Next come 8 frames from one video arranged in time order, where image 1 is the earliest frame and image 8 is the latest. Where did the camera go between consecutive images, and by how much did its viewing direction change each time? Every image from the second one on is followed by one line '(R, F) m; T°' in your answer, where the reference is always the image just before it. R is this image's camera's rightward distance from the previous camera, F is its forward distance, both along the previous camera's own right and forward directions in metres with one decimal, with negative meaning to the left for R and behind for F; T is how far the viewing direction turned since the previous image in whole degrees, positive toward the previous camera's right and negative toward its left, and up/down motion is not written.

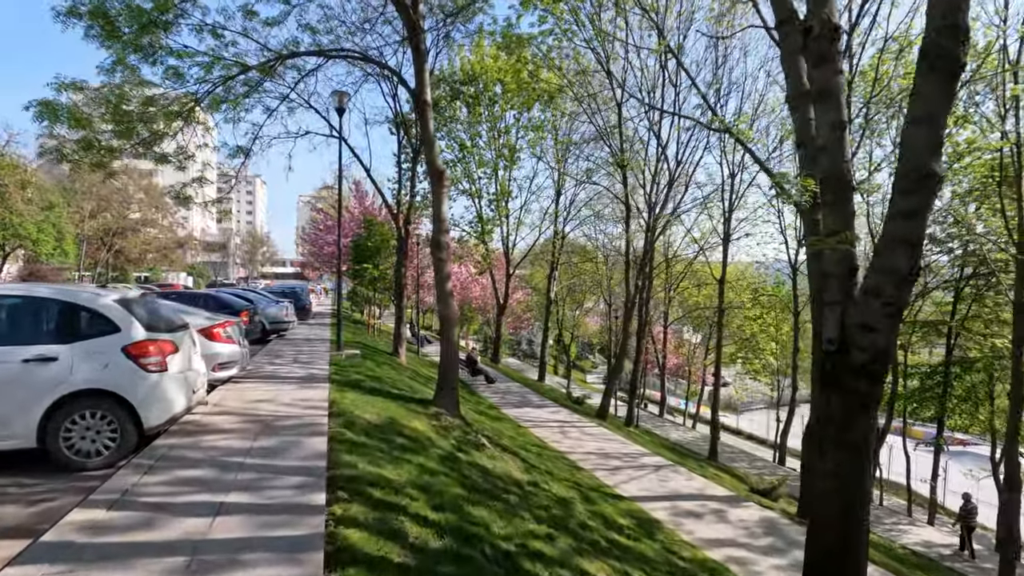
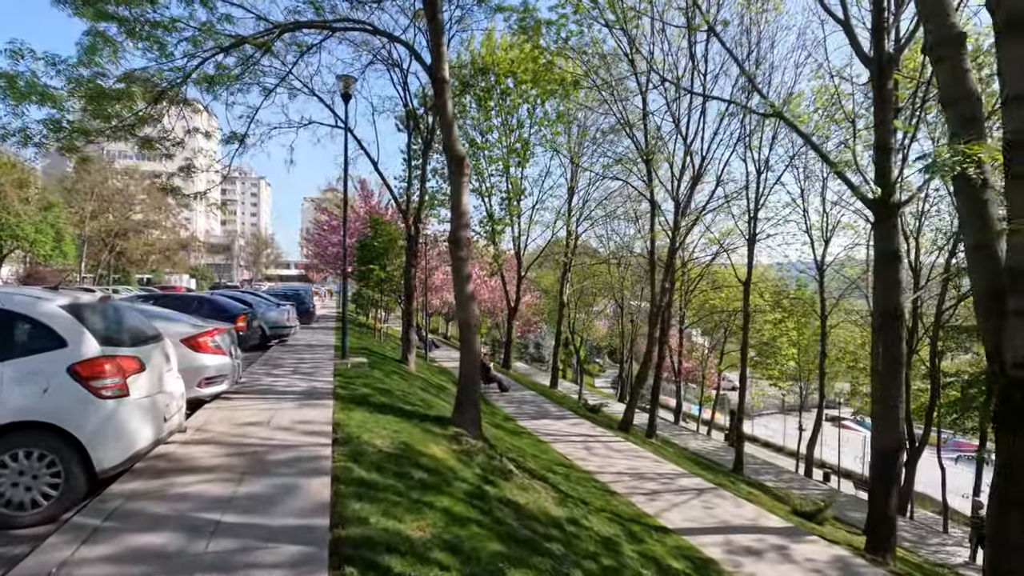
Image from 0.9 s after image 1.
(-0.4, +1.2) m; 0°
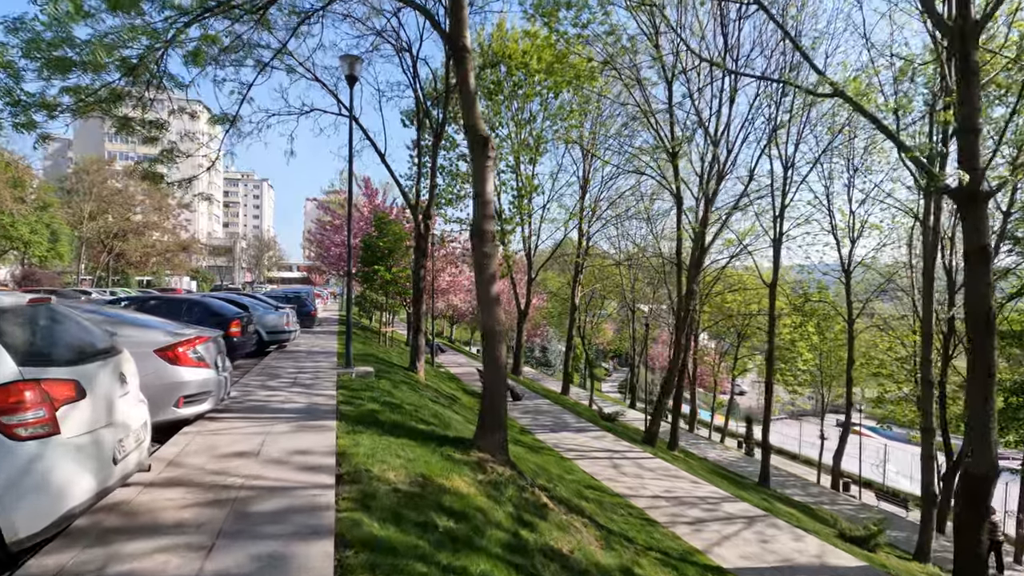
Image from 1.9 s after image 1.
(-0.4, +1.2) m; 0°
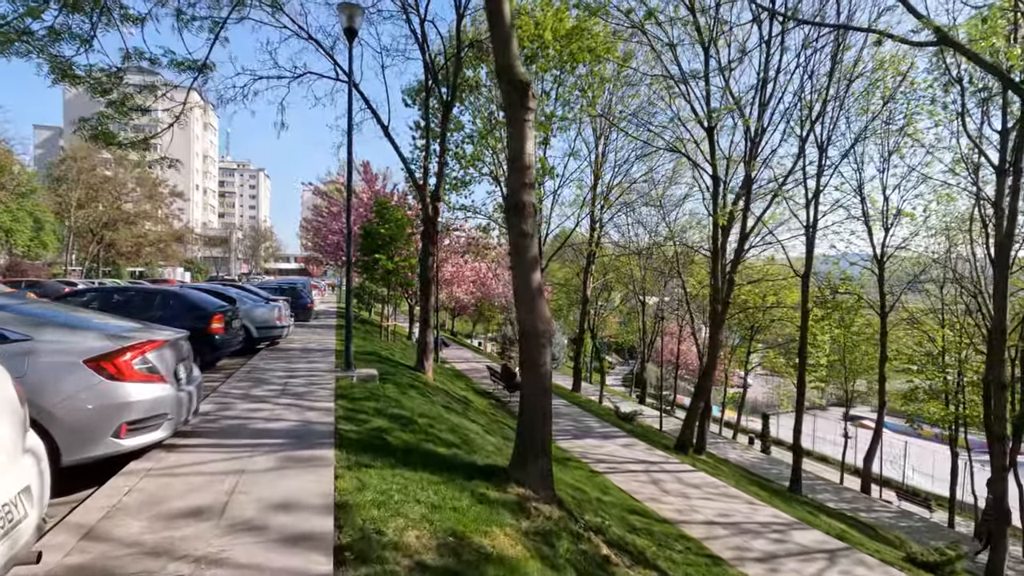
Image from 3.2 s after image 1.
(-0.5, +1.6) m; 0°
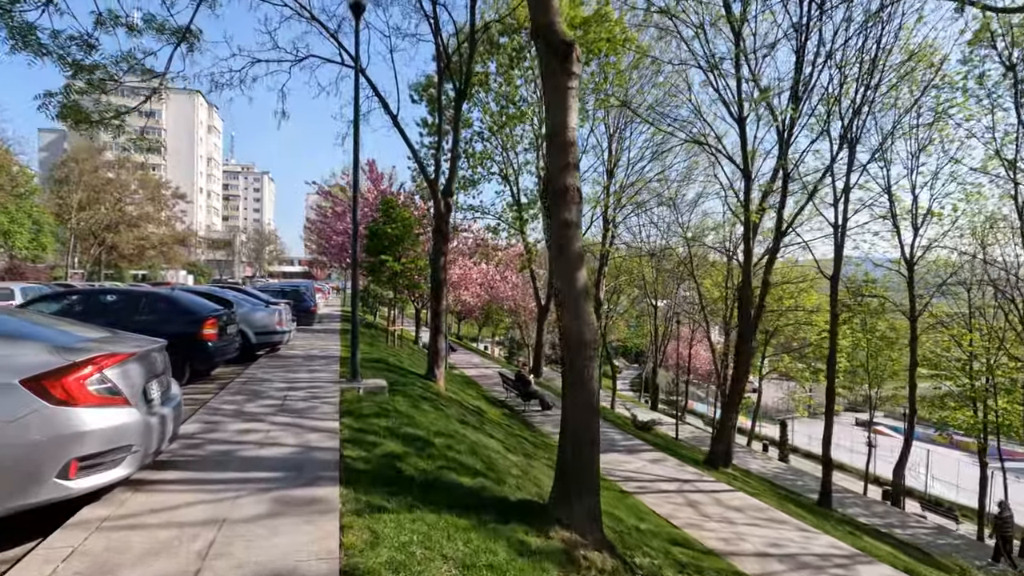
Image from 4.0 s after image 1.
(-0.3, +0.9) m; 0°
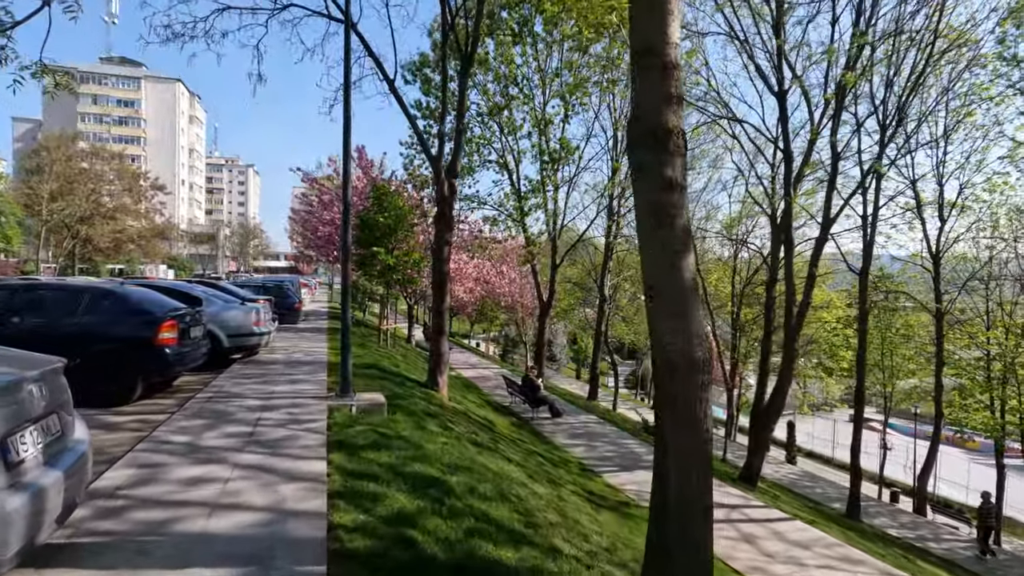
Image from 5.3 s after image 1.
(-0.5, +1.6) m; +1°
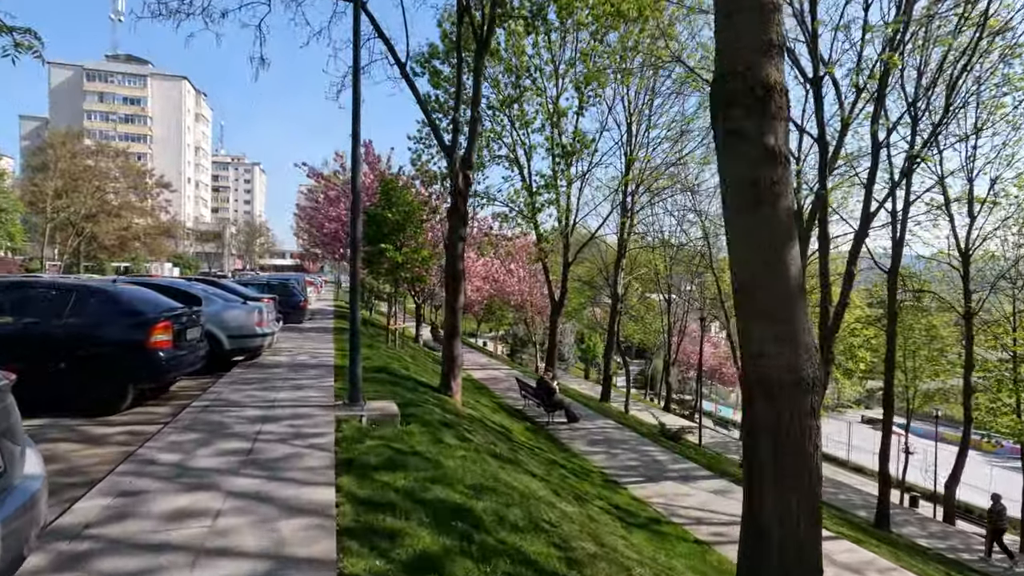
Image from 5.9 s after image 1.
(-0.2, +0.6) m; -1°
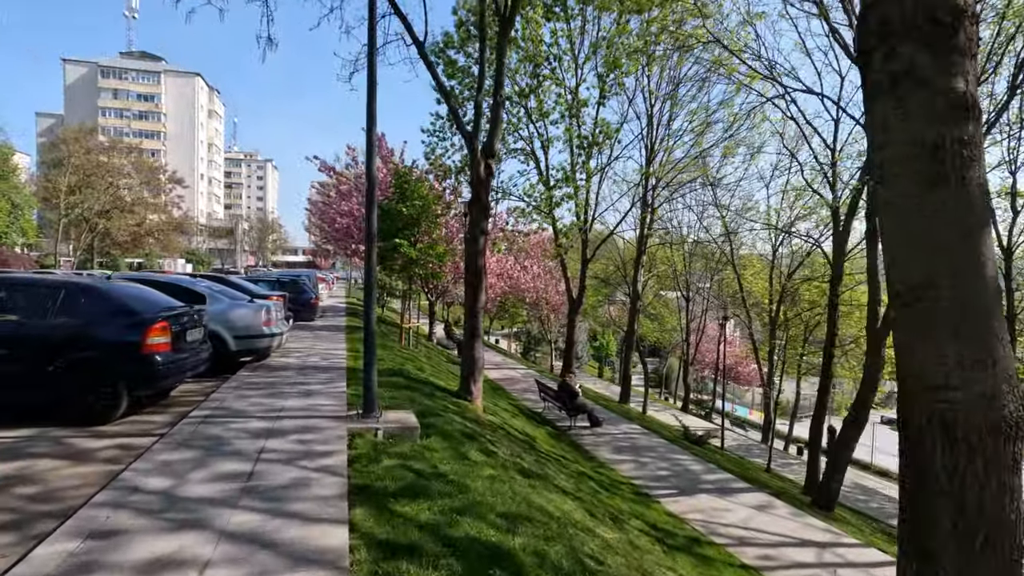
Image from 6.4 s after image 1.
(-0.2, +0.7) m; -1°
